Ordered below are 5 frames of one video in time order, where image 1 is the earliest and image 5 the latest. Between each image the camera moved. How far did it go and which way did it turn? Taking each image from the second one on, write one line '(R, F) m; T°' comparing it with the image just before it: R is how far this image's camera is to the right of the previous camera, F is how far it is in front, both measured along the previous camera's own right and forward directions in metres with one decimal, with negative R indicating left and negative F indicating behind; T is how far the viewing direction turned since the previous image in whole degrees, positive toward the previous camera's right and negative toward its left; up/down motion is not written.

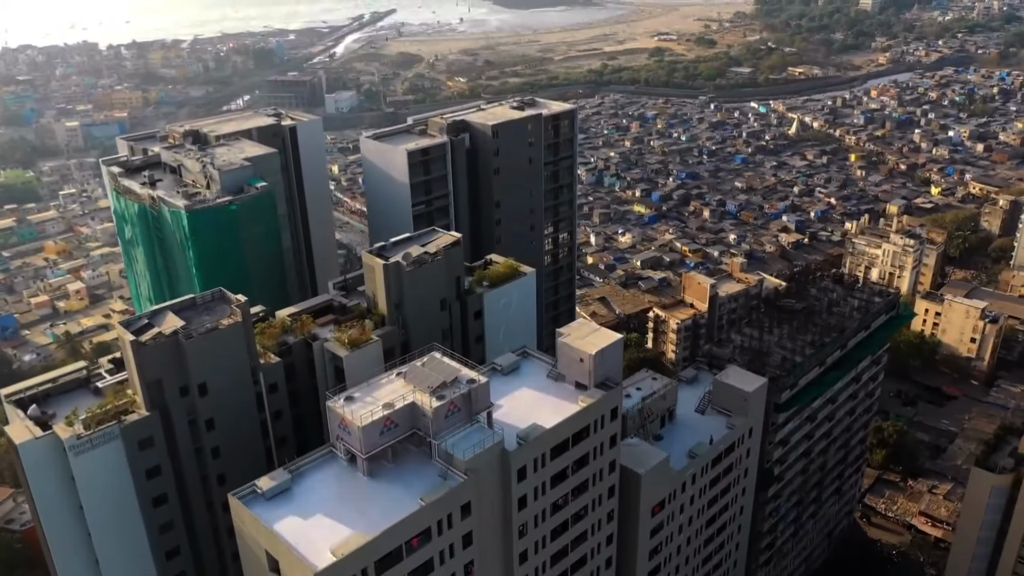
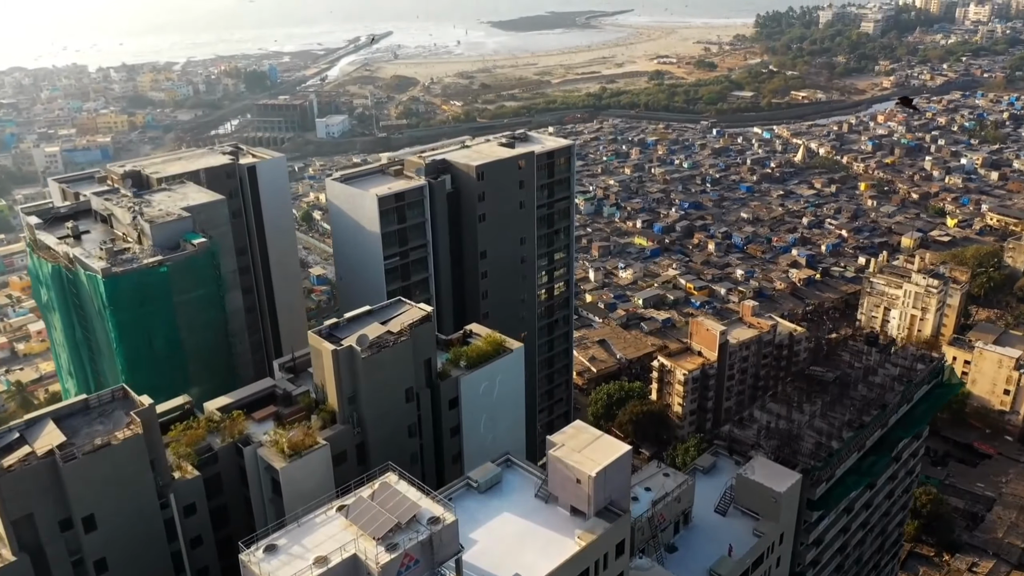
(+0.3, +2.7) m; 0°
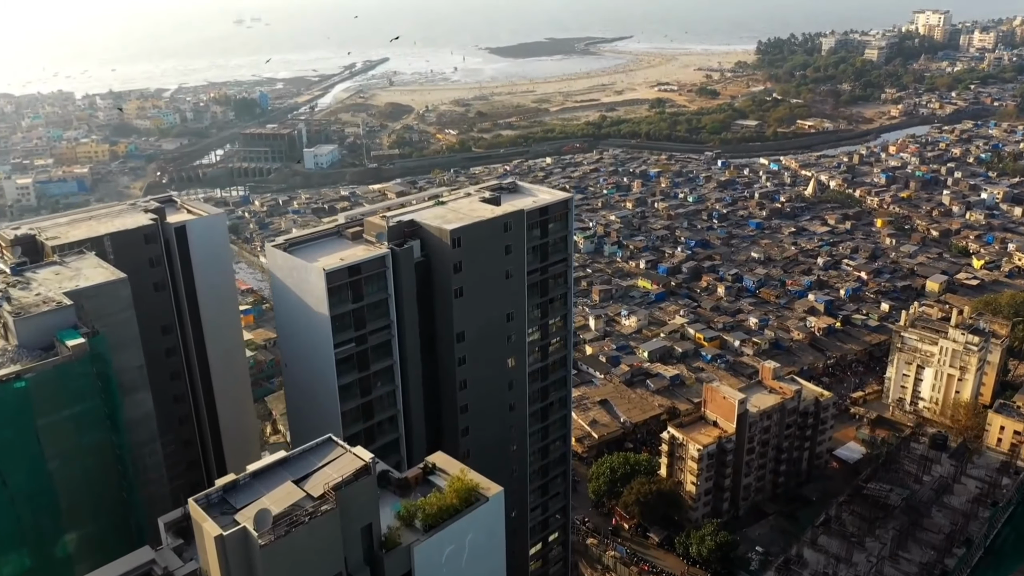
(+0.3, +3.5) m; 0°
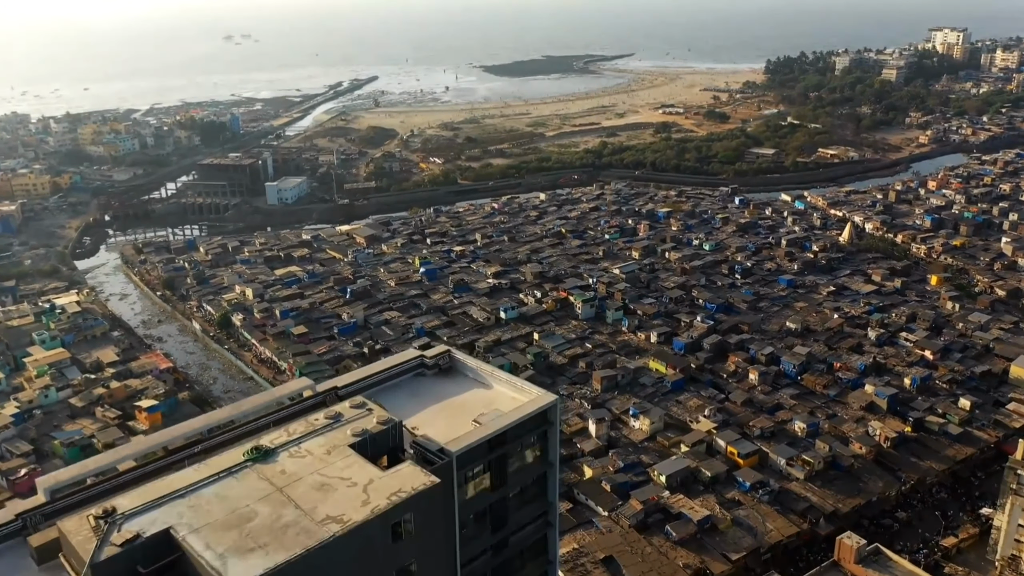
(+0.8, +8.8) m; 0°
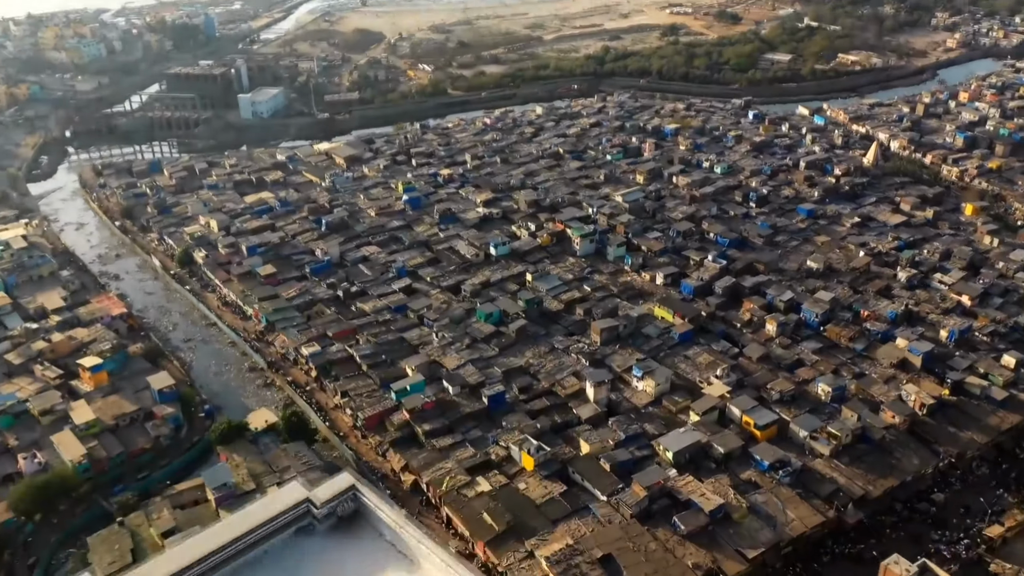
(+0.4, +4.1) m; 0°
